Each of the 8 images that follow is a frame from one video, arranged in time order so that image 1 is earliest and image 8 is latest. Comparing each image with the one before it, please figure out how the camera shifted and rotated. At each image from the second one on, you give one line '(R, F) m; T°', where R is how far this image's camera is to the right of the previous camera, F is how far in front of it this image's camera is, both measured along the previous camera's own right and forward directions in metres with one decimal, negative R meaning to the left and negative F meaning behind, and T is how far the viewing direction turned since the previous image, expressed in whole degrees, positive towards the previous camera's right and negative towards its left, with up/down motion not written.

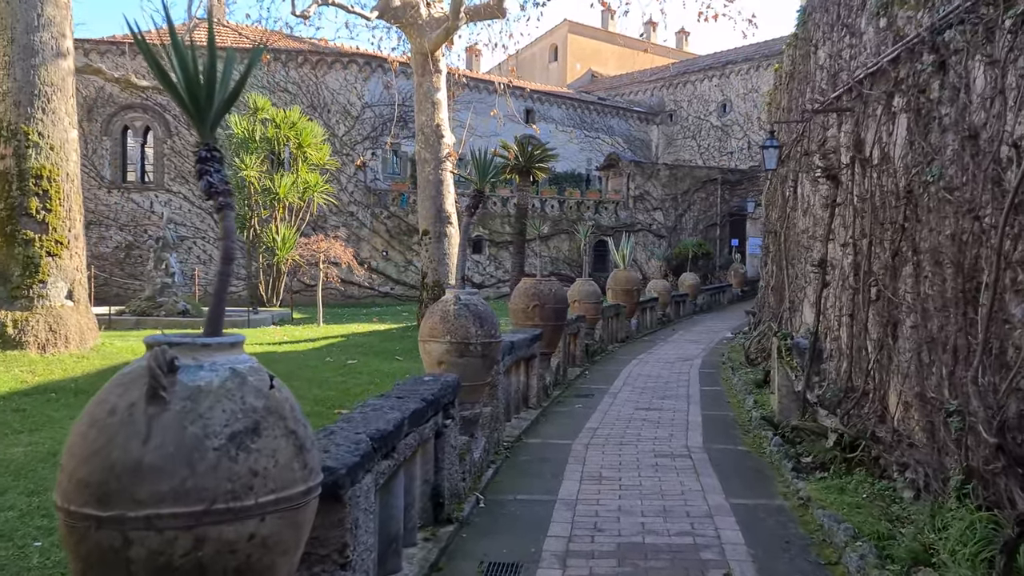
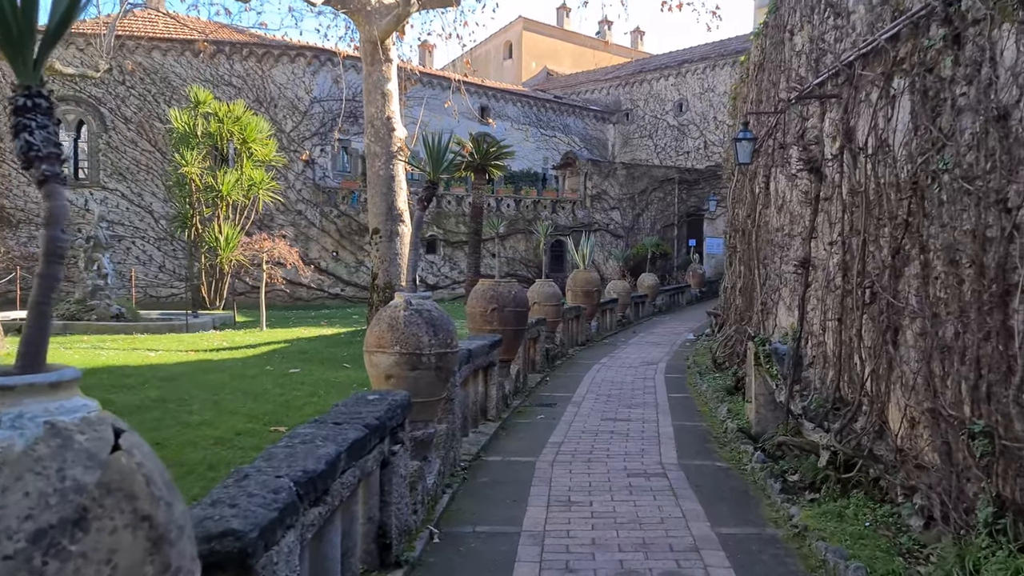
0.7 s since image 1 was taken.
(0.0, +0.5) m; +3°
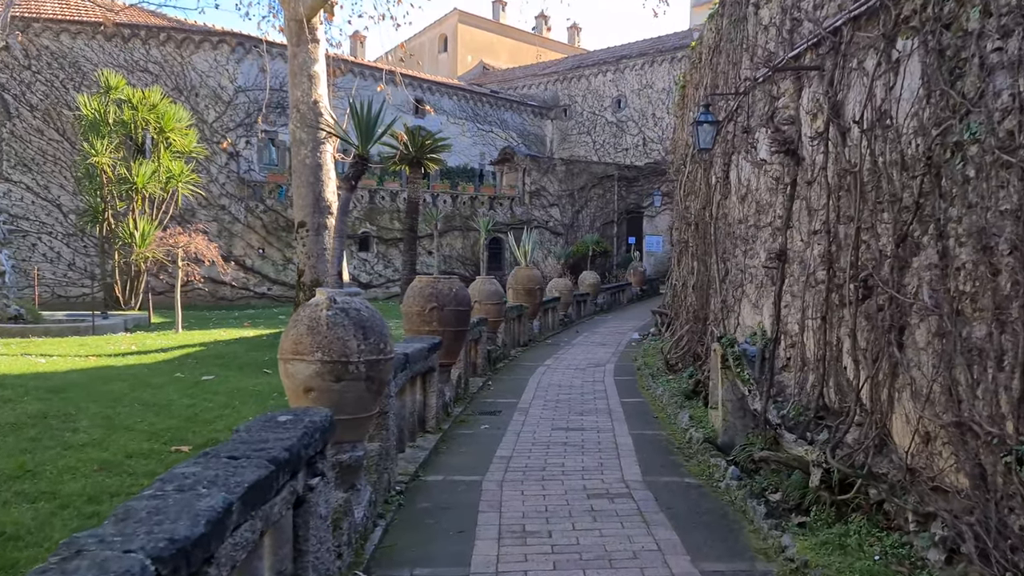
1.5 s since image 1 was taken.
(0.0, +0.7) m; +4°
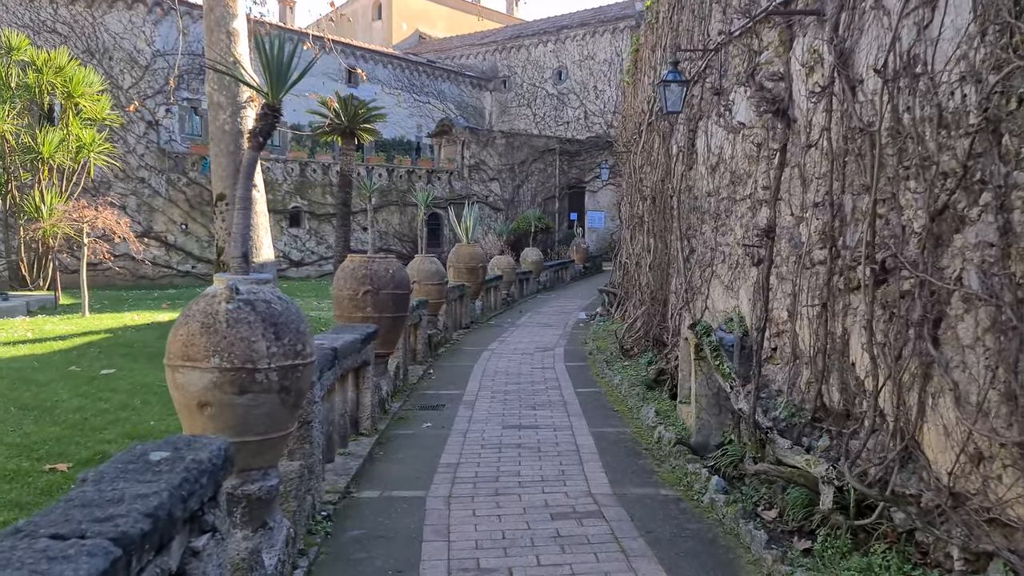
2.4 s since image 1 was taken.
(0.0, +0.7) m; +4°
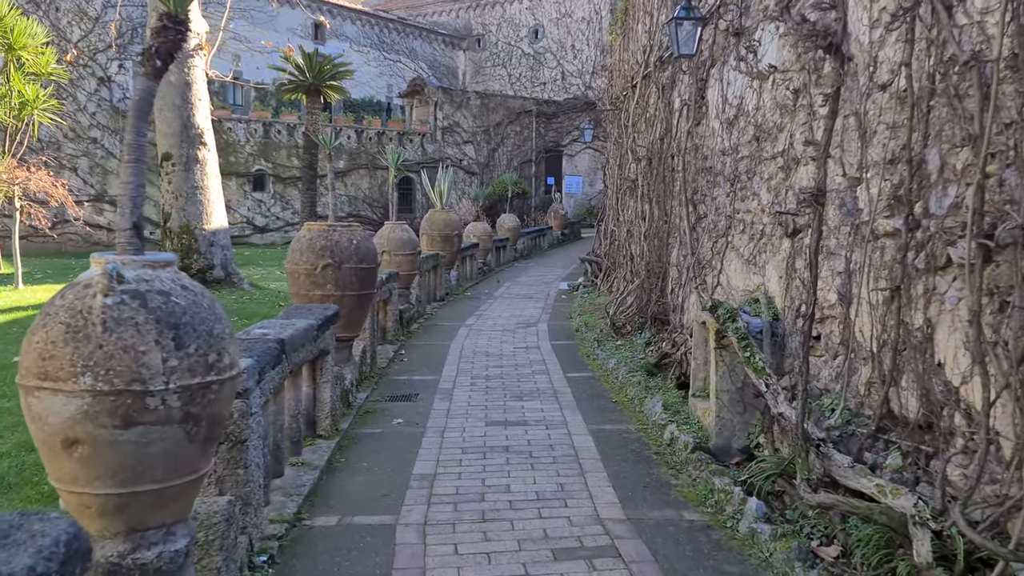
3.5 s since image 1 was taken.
(-0.1, +0.8) m; +2°
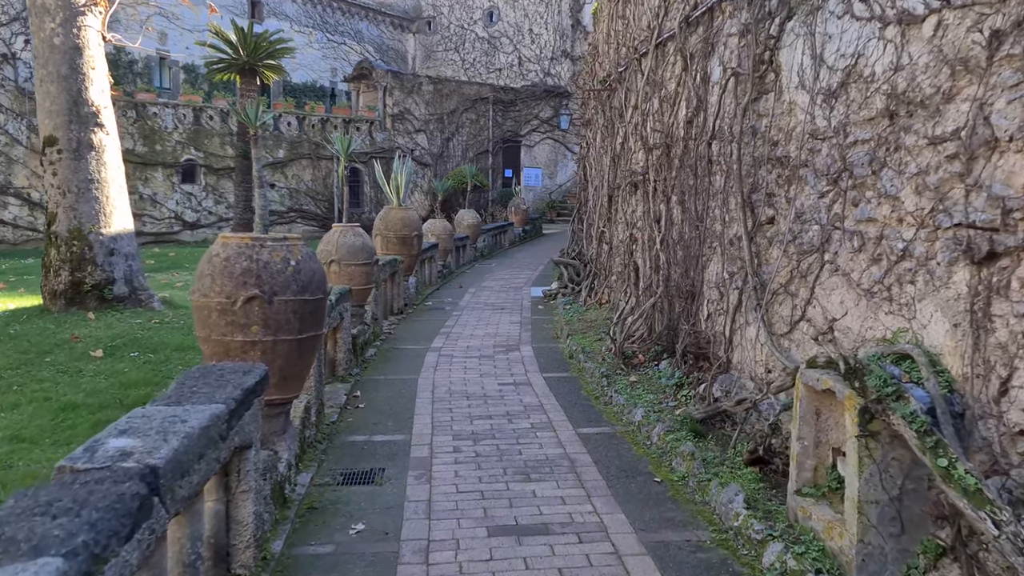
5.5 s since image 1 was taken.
(-0.3, +1.5) m; +4°
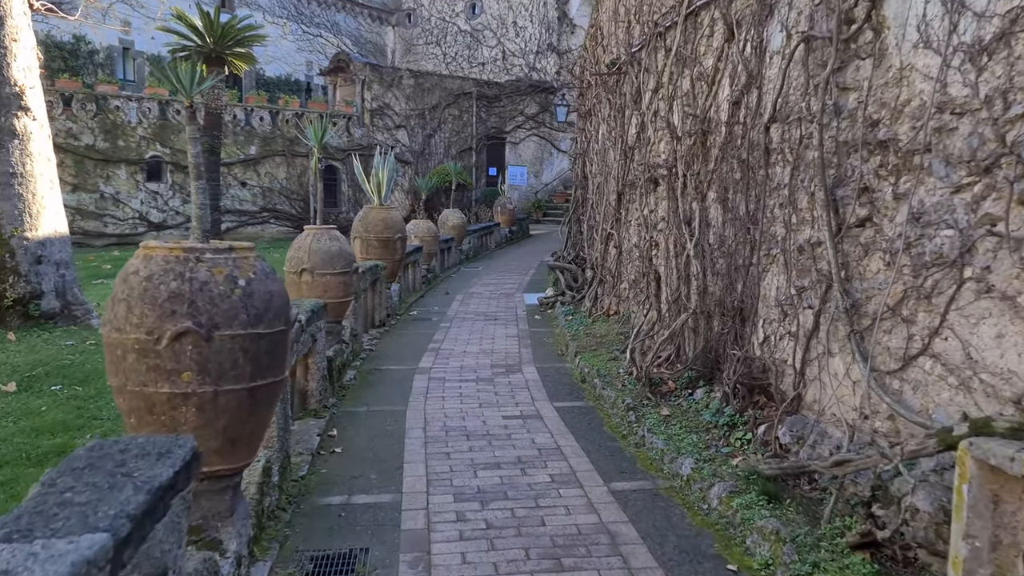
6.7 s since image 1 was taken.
(-0.2, +1.0) m; +1°
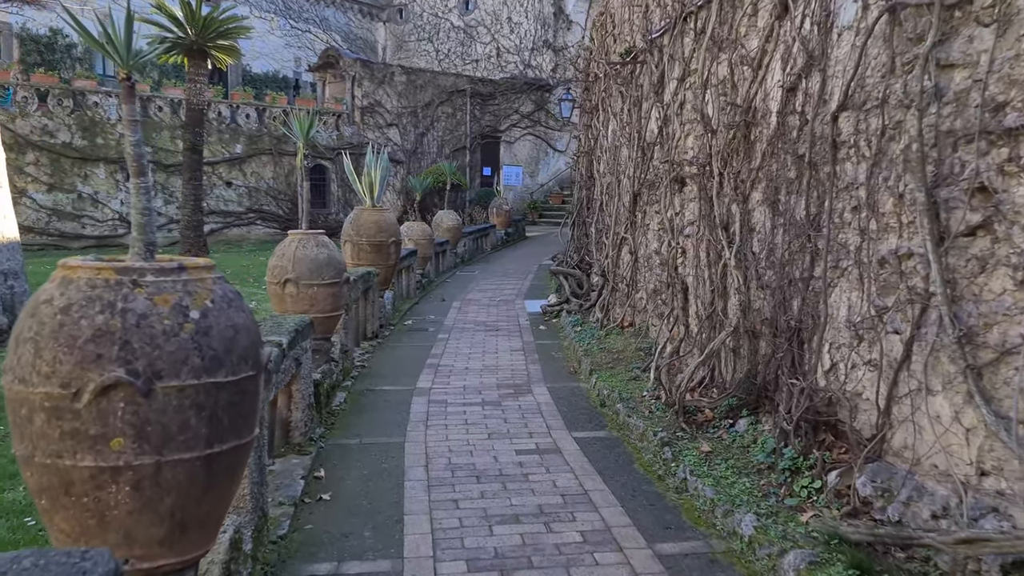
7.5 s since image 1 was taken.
(-0.1, +0.7) m; +1°
